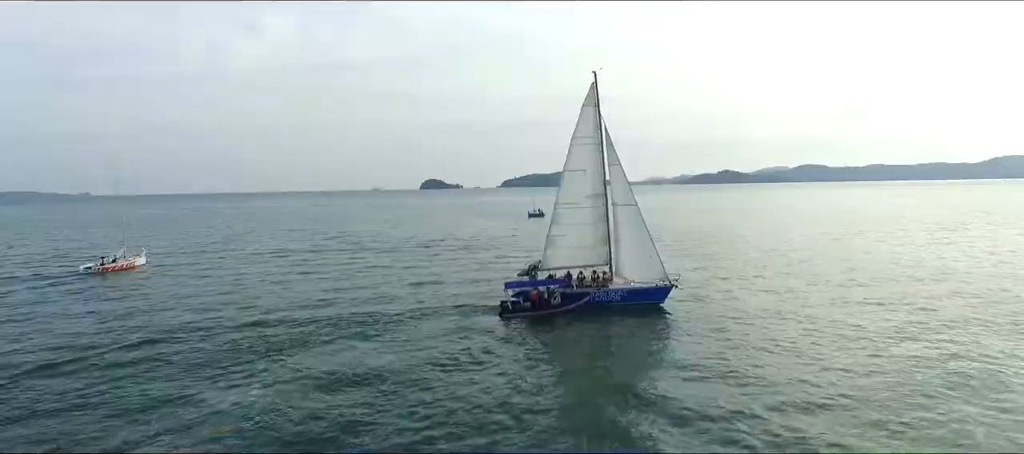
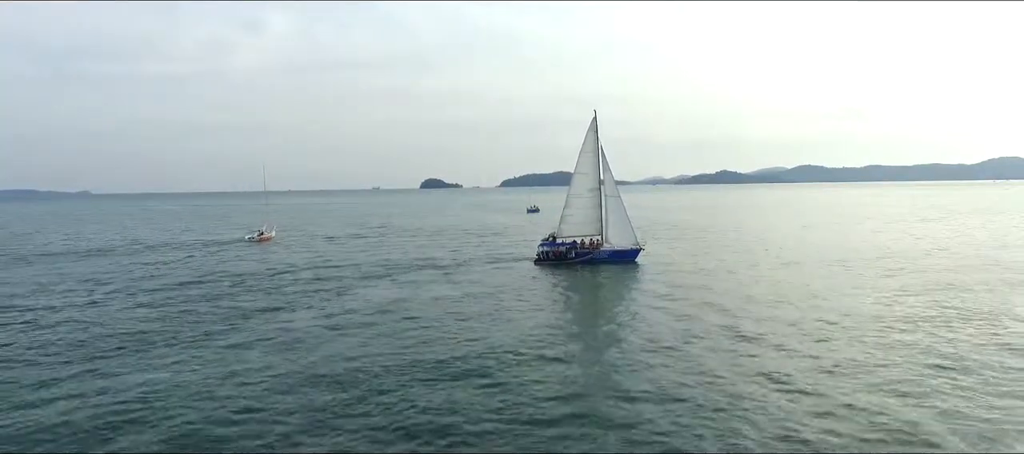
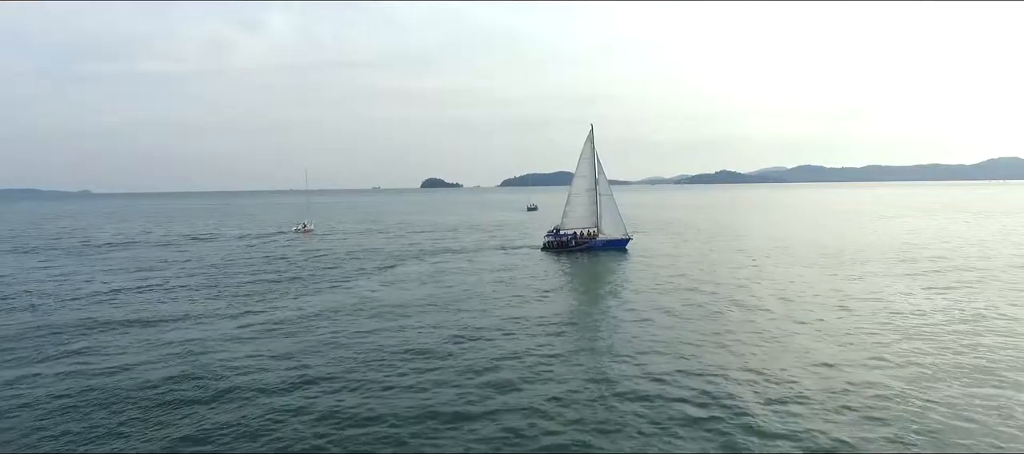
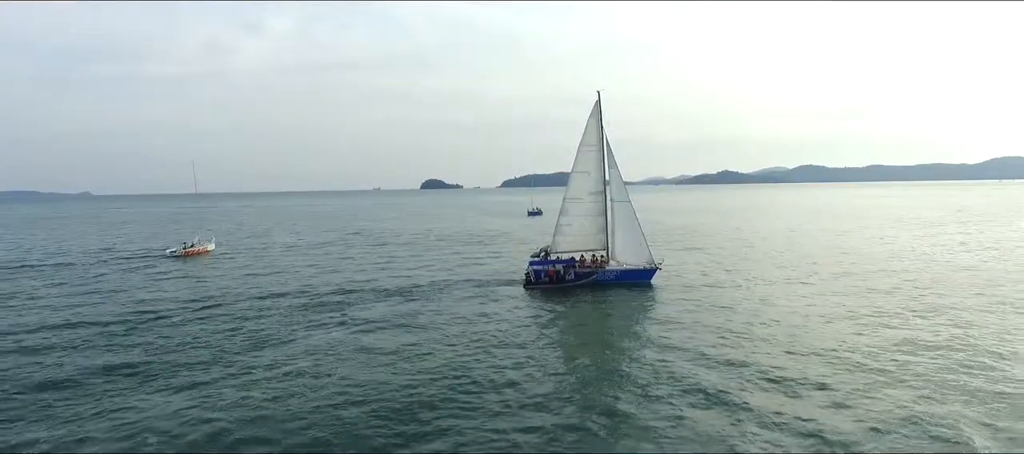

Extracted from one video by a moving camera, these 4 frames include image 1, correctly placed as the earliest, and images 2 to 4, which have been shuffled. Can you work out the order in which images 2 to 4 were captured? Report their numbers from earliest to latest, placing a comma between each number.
4, 2, 3
